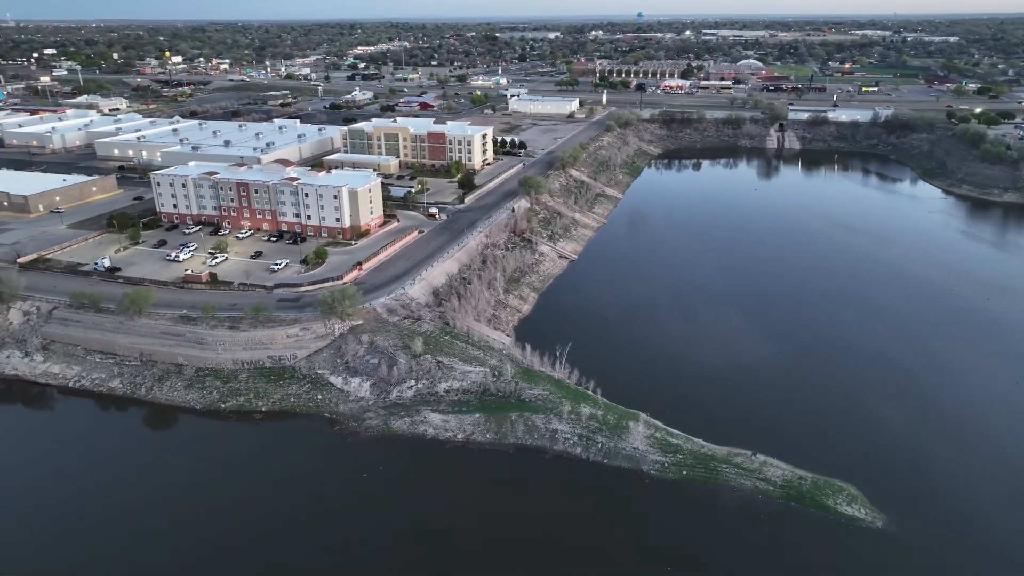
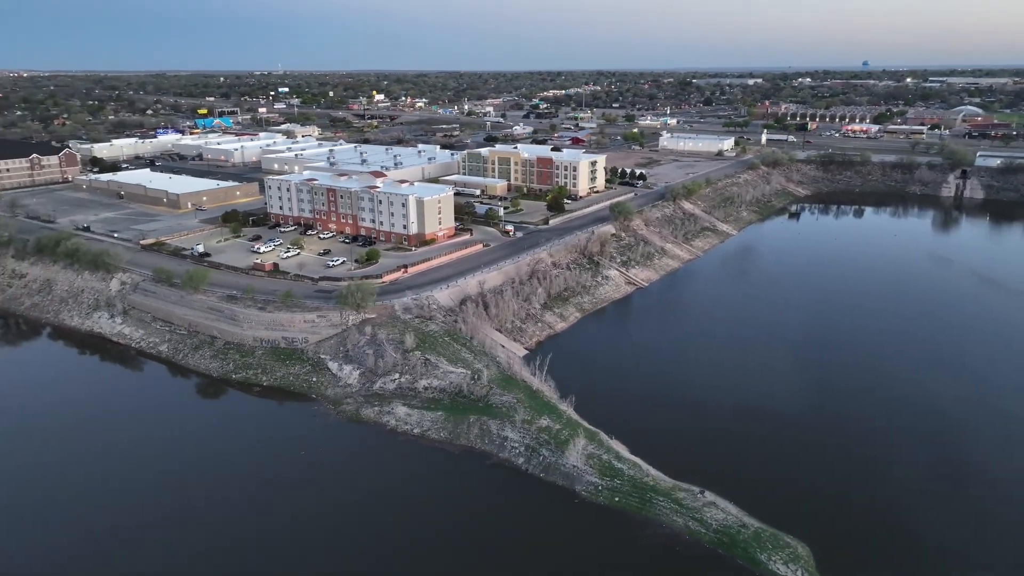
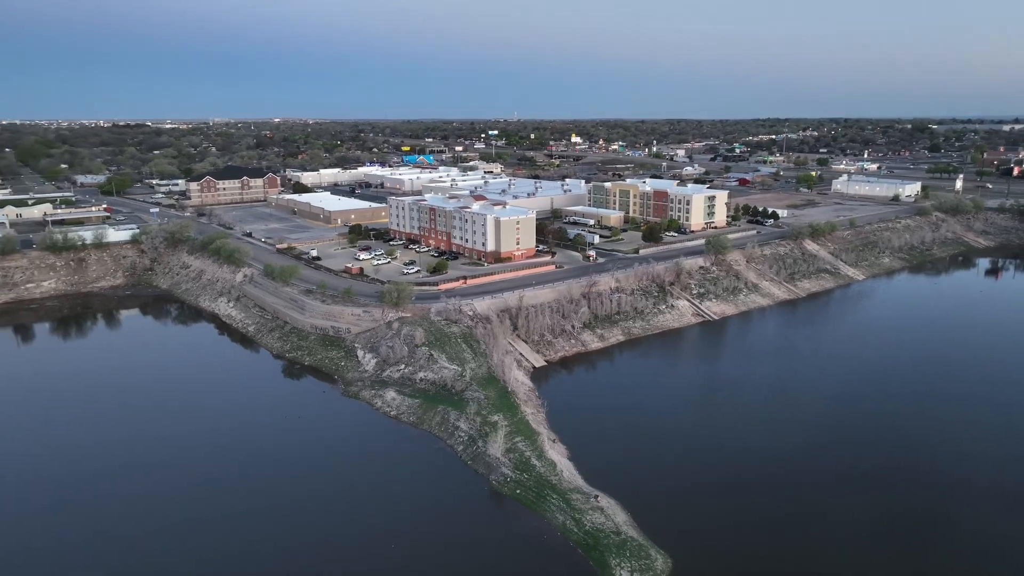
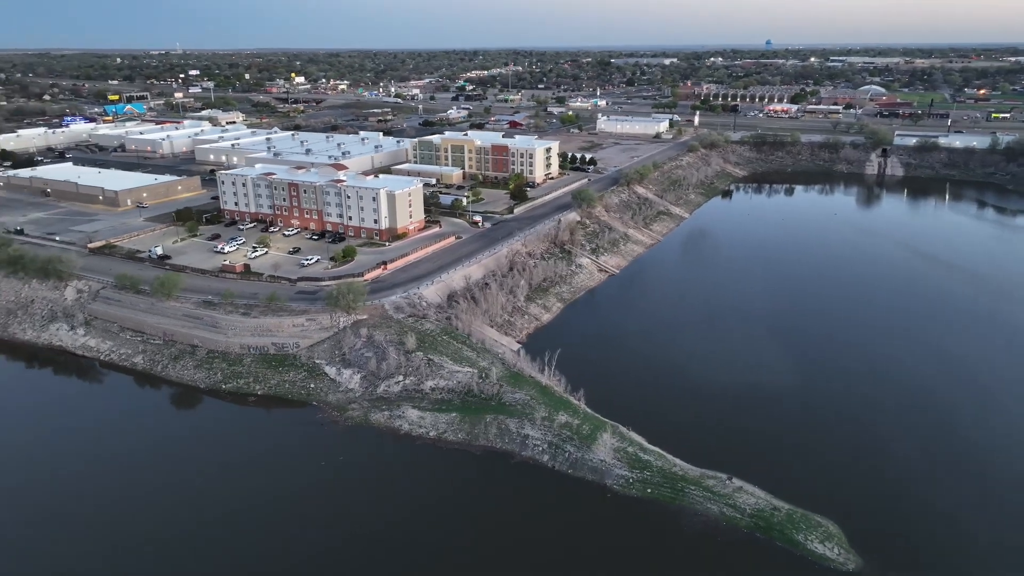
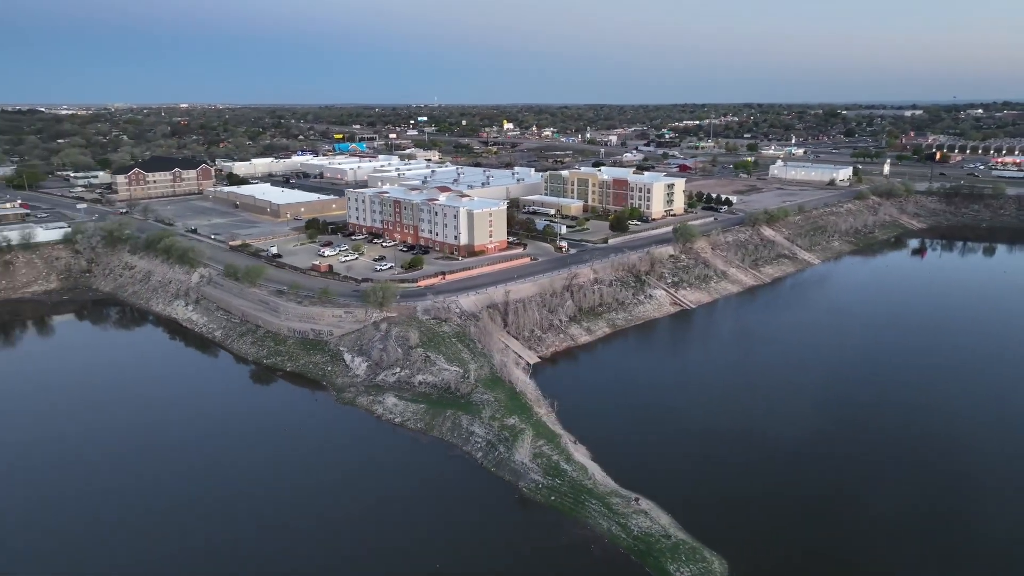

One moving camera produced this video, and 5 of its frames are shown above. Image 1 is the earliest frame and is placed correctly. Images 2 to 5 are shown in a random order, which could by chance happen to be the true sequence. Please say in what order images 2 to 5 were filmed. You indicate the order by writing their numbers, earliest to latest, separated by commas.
4, 2, 5, 3
